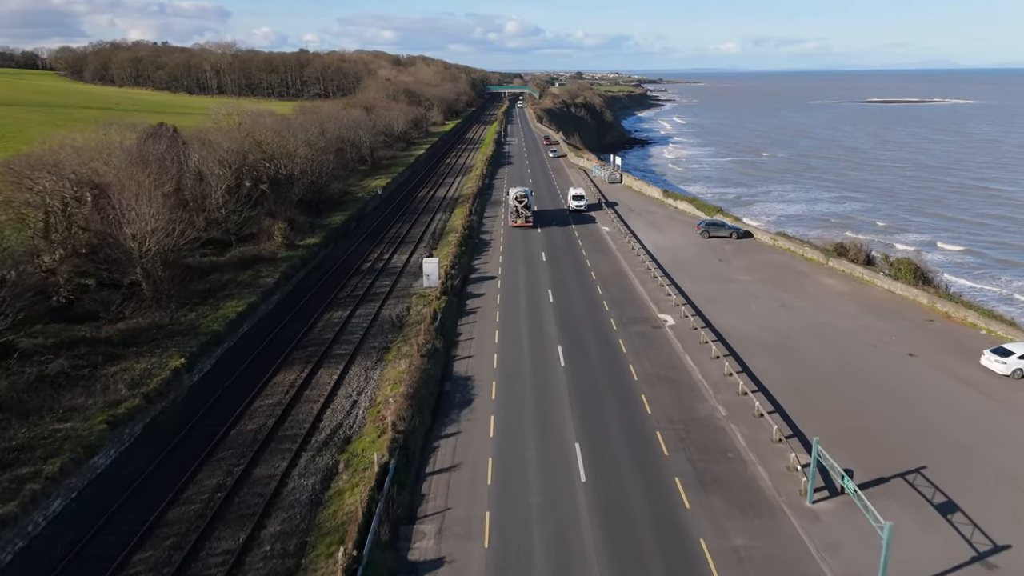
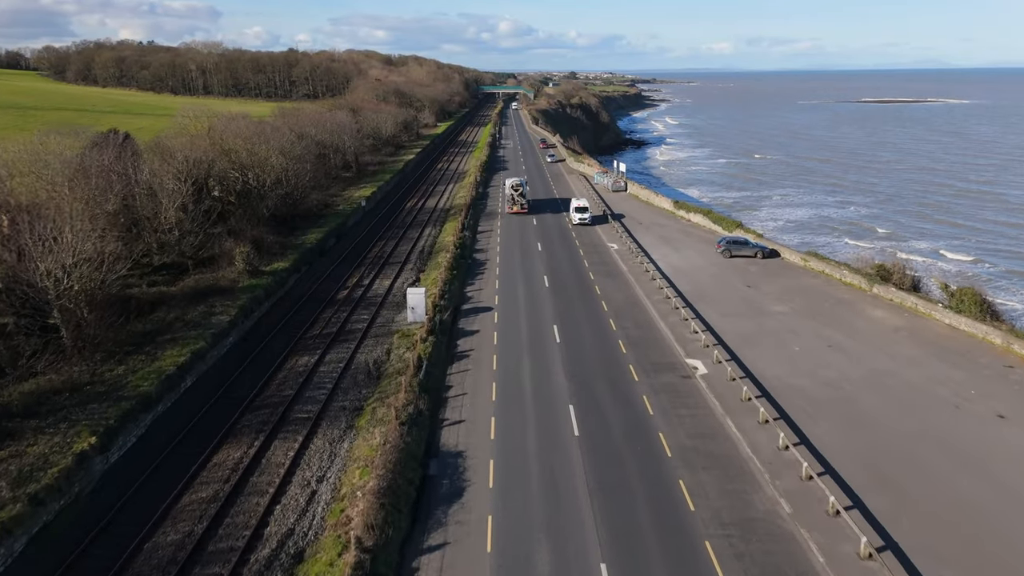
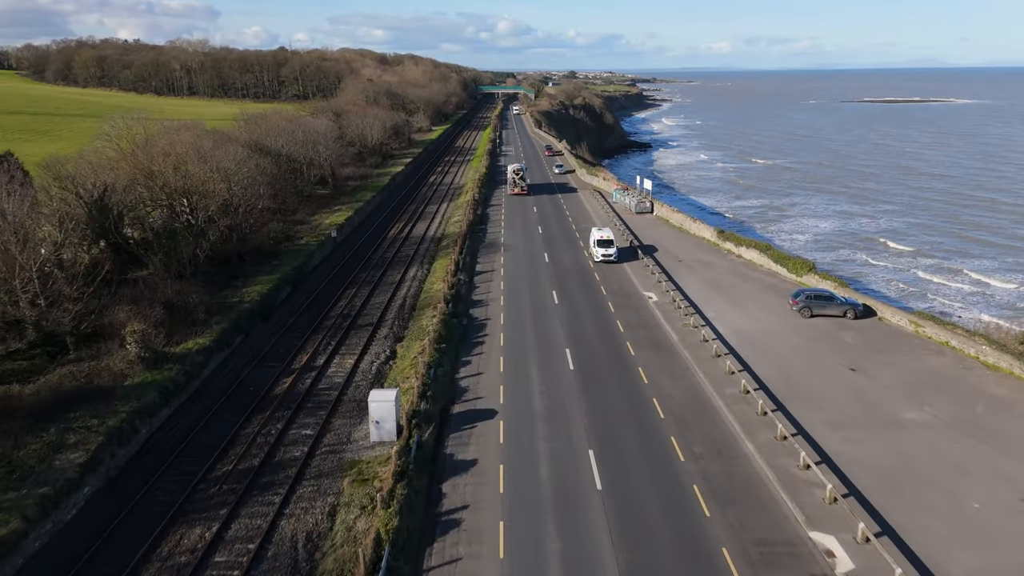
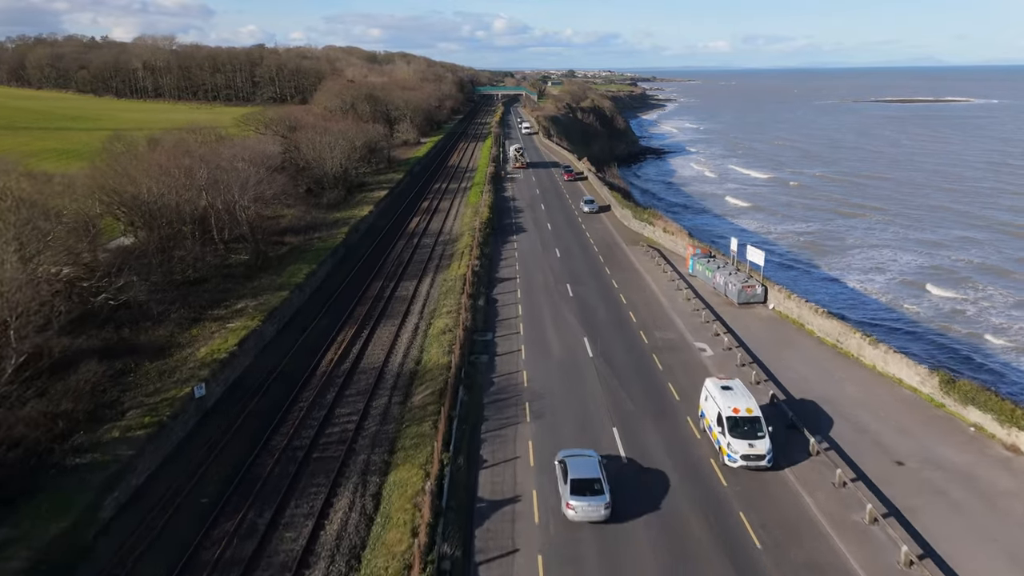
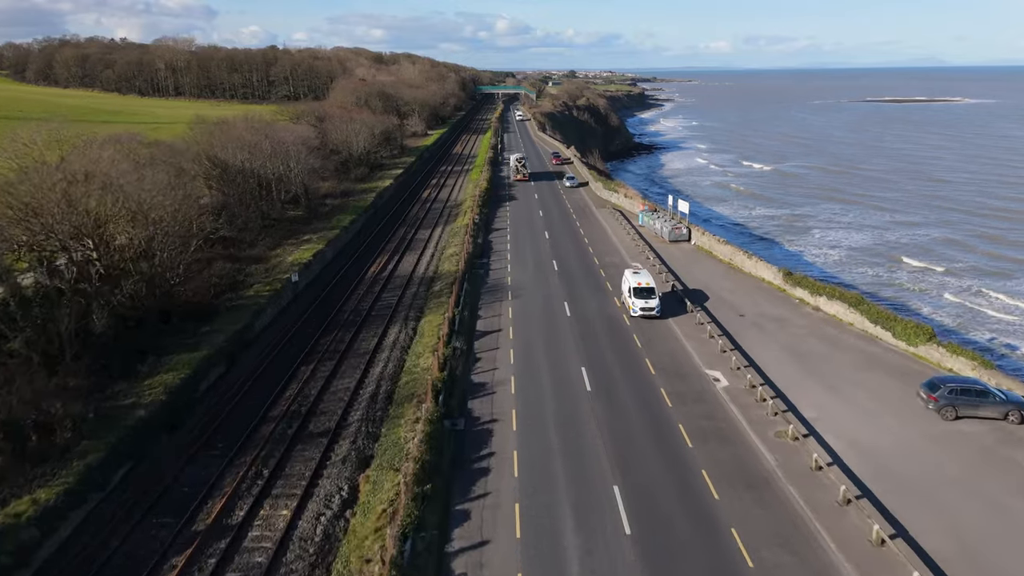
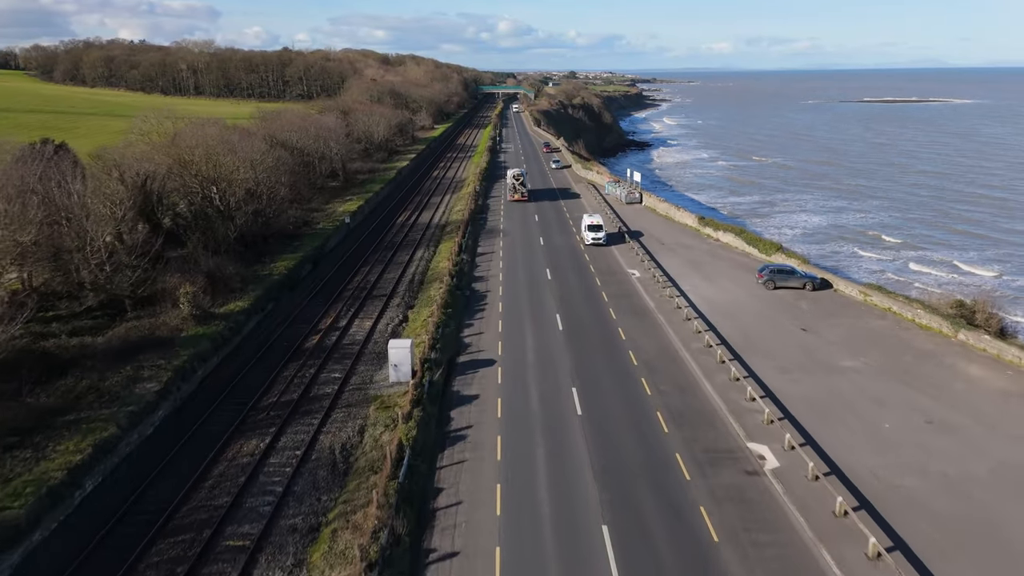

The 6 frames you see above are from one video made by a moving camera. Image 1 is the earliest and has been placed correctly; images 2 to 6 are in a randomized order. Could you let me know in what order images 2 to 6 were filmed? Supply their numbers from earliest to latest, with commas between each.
2, 6, 3, 5, 4
